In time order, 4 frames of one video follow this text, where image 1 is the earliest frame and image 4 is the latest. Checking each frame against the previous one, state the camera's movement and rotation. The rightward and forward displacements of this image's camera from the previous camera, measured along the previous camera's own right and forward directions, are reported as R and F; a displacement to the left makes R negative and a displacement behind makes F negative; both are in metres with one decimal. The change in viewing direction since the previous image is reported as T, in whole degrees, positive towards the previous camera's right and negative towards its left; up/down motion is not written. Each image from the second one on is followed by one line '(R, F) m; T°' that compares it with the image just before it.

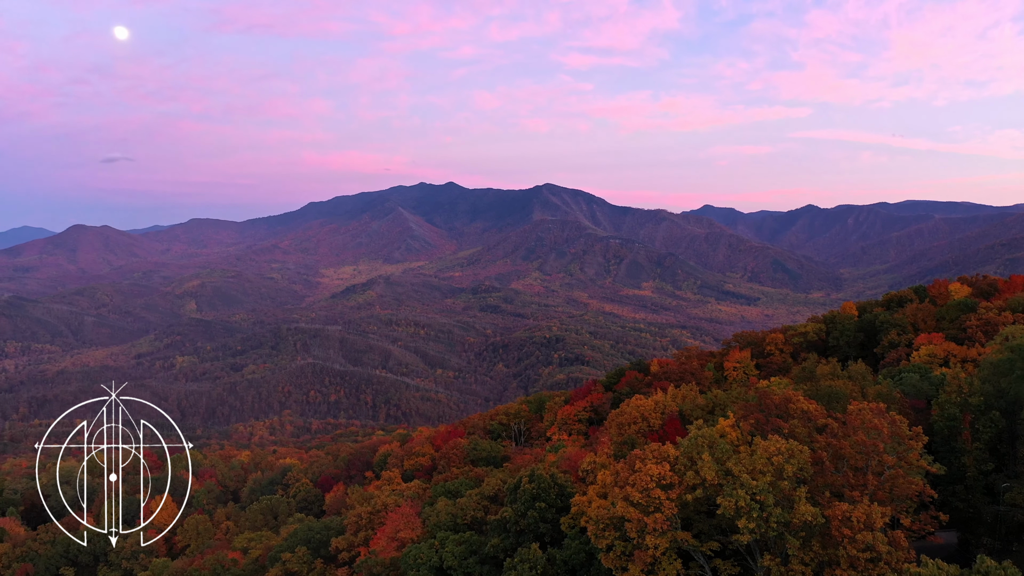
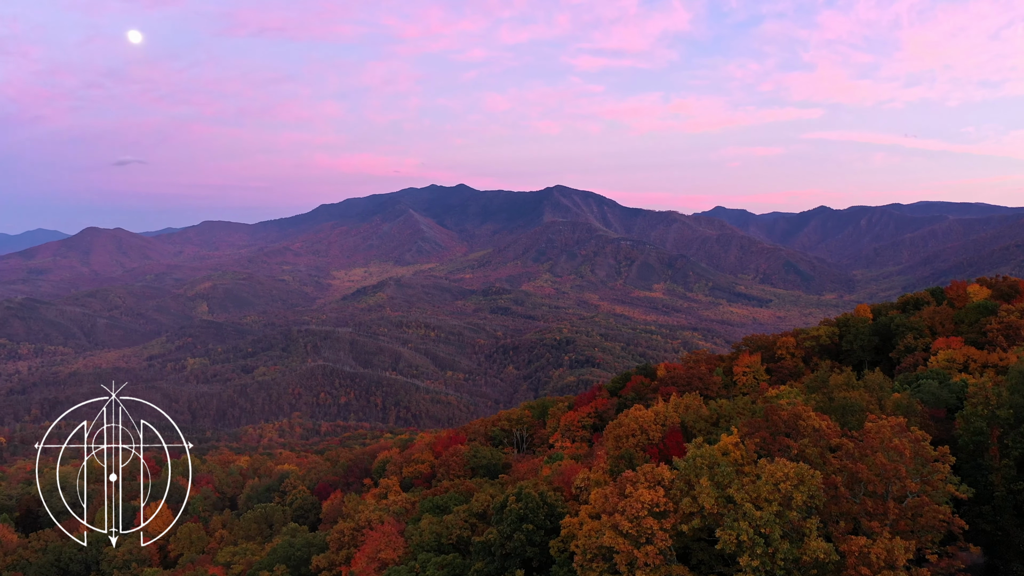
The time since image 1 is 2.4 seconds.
(+0.4, +0.7) m; -1°
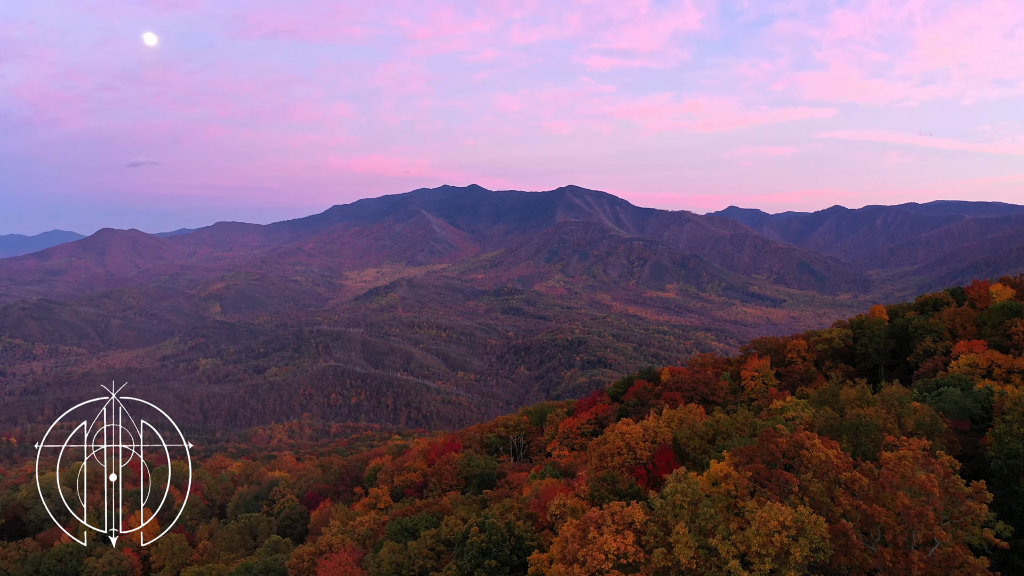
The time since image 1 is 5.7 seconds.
(+0.7, +1.1) m; -1°
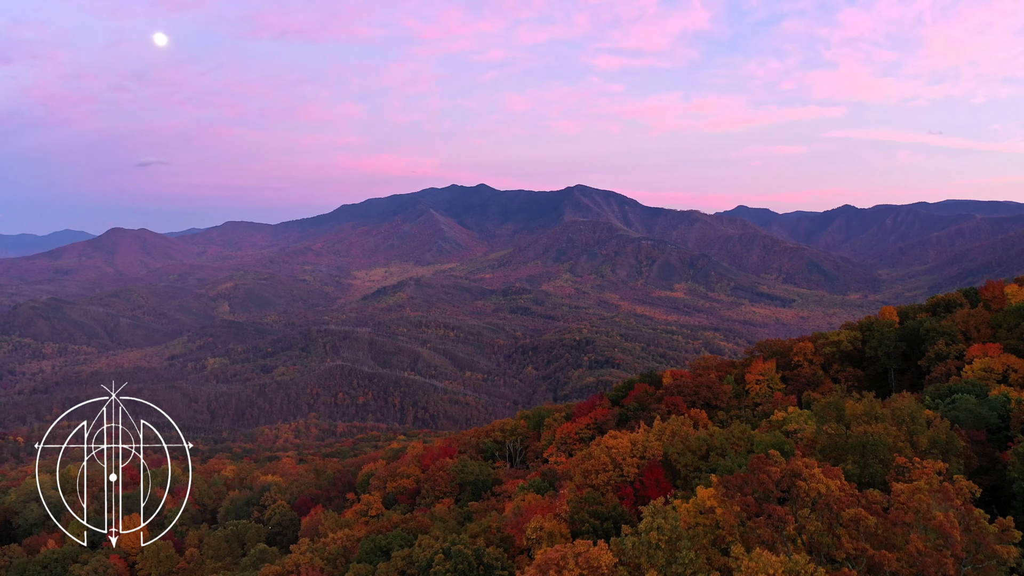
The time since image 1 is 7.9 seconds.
(+0.5, +0.7) m; -1°
